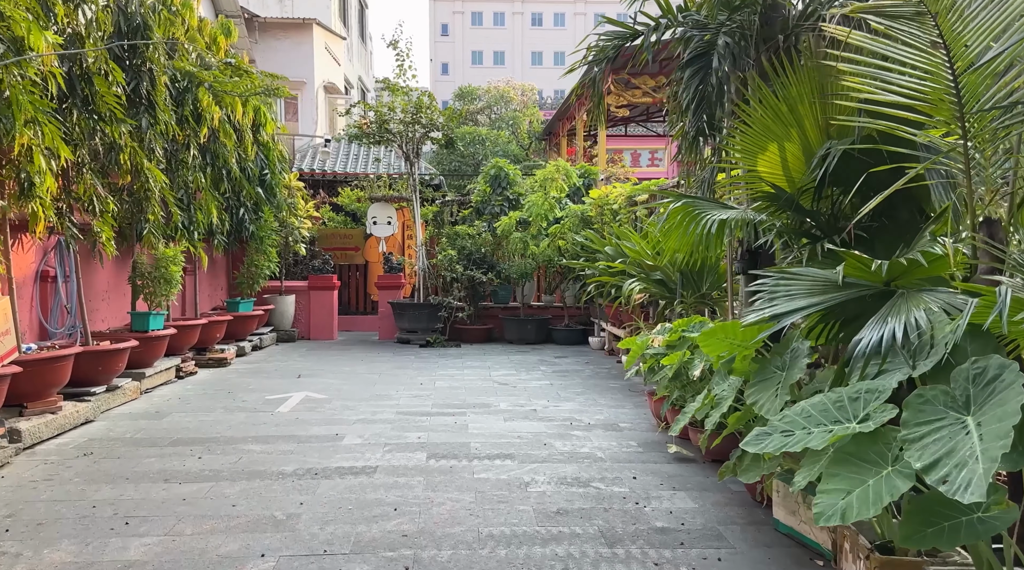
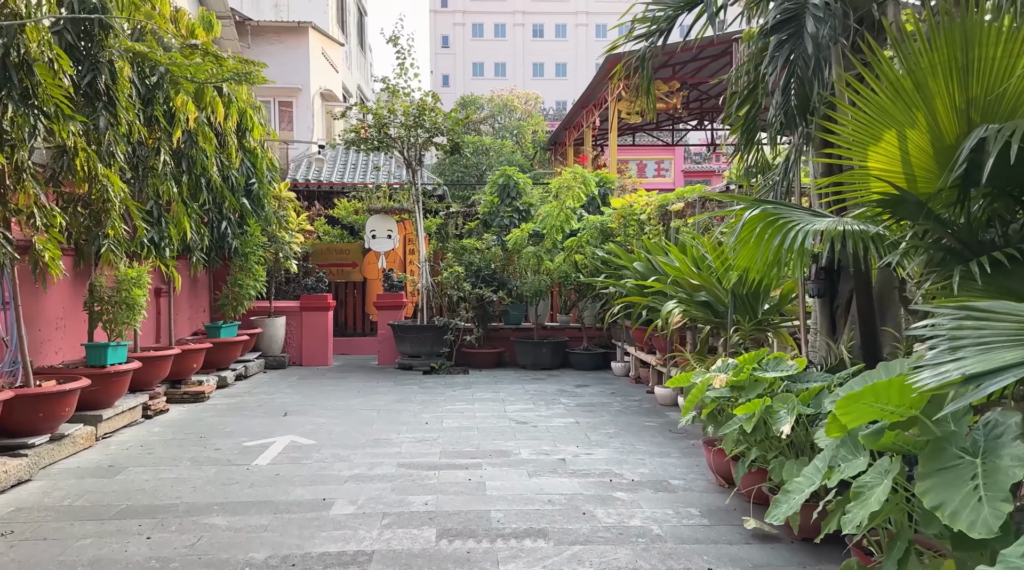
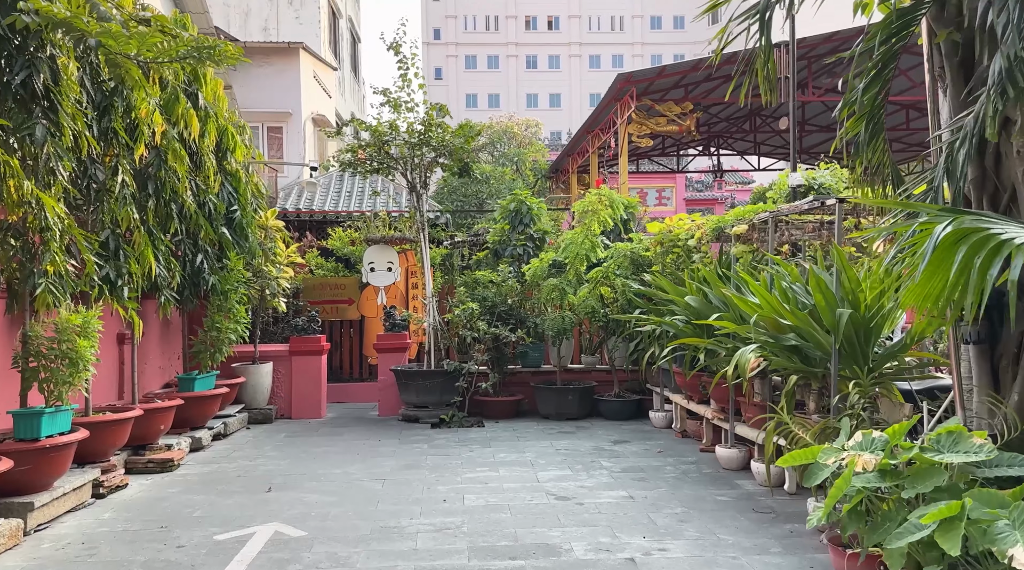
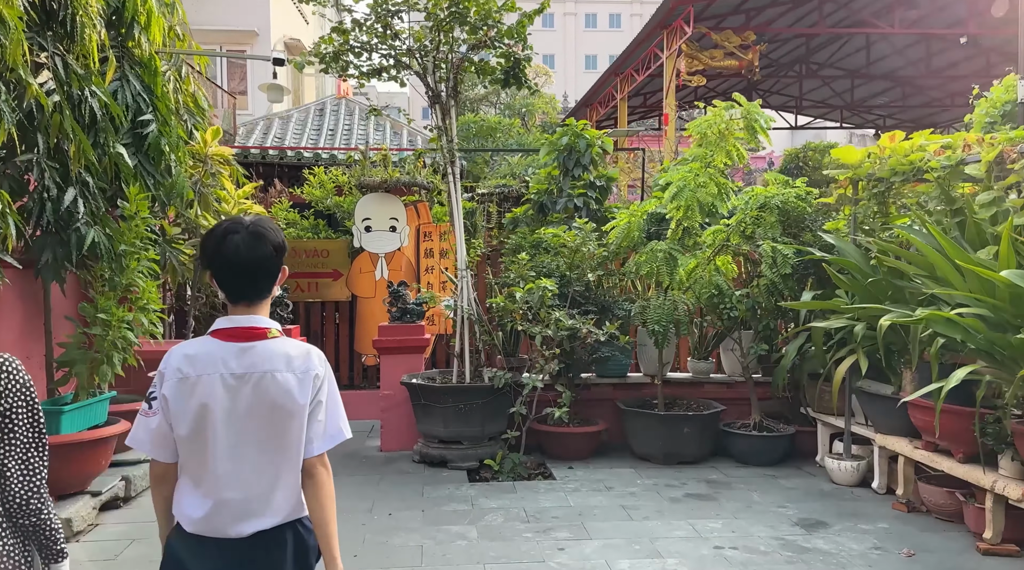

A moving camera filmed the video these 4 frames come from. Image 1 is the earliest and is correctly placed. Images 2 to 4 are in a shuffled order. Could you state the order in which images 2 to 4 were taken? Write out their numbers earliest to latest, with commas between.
2, 3, 4
